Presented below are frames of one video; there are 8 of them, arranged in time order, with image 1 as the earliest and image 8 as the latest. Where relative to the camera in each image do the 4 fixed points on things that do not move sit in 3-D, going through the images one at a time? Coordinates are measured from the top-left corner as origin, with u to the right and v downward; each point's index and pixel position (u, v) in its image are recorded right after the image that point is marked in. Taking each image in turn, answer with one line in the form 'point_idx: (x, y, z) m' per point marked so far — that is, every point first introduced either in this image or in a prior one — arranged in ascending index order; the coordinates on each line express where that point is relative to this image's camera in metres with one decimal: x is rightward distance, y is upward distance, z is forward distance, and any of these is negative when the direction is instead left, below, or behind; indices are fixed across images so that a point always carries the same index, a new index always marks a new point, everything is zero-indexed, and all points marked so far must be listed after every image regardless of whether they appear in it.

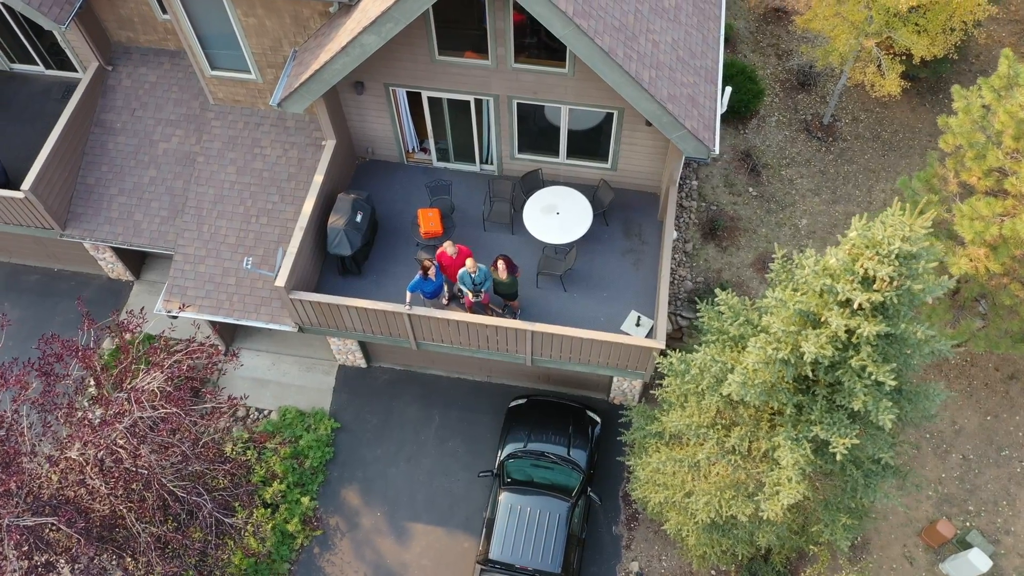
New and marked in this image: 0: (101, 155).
0: (-7.0, +2.3, +14.0) m
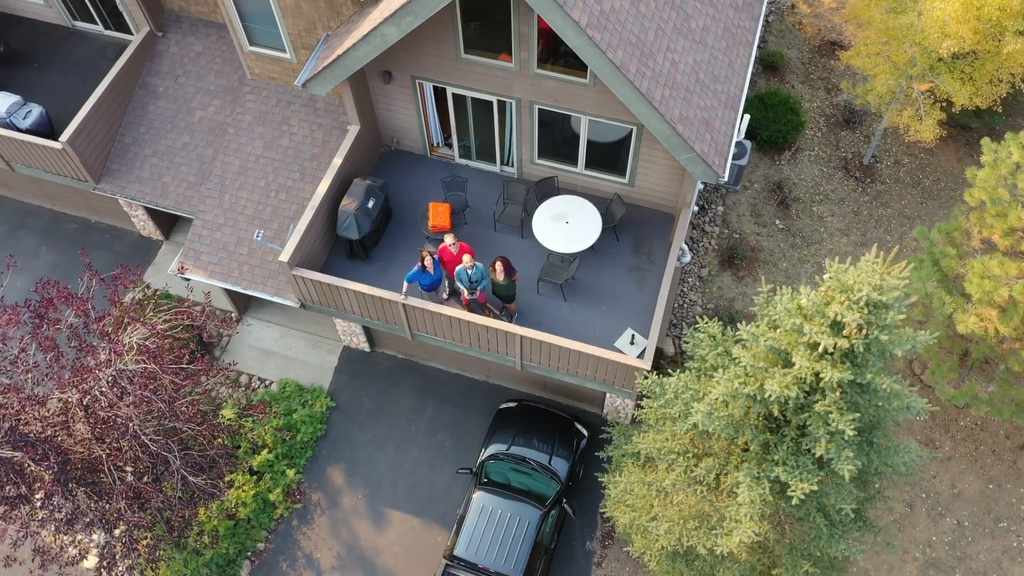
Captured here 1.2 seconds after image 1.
0: (-6.6, +3.0, +14.5) m
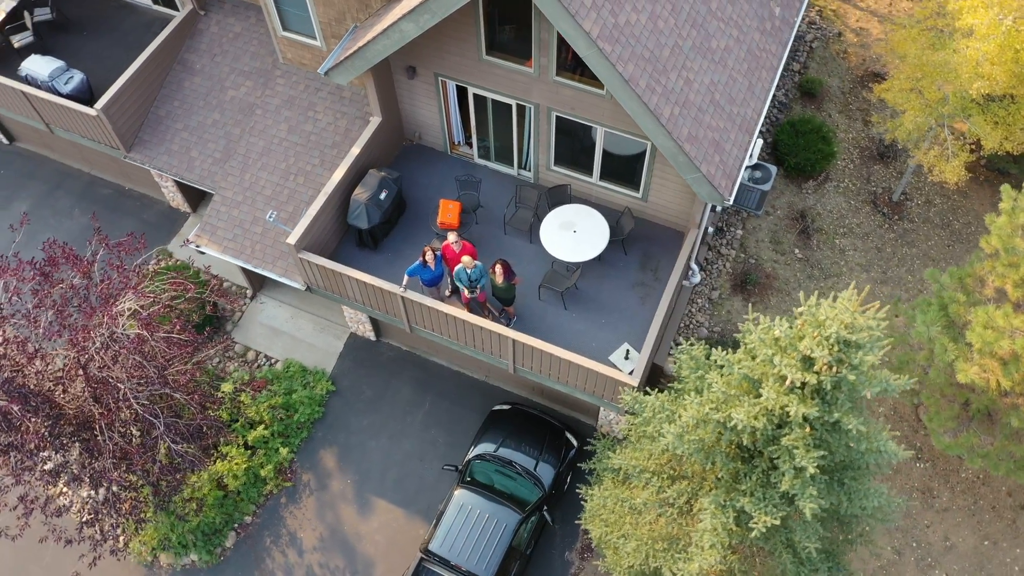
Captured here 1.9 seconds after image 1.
0: (-6.1, +3.6, +15.0) m
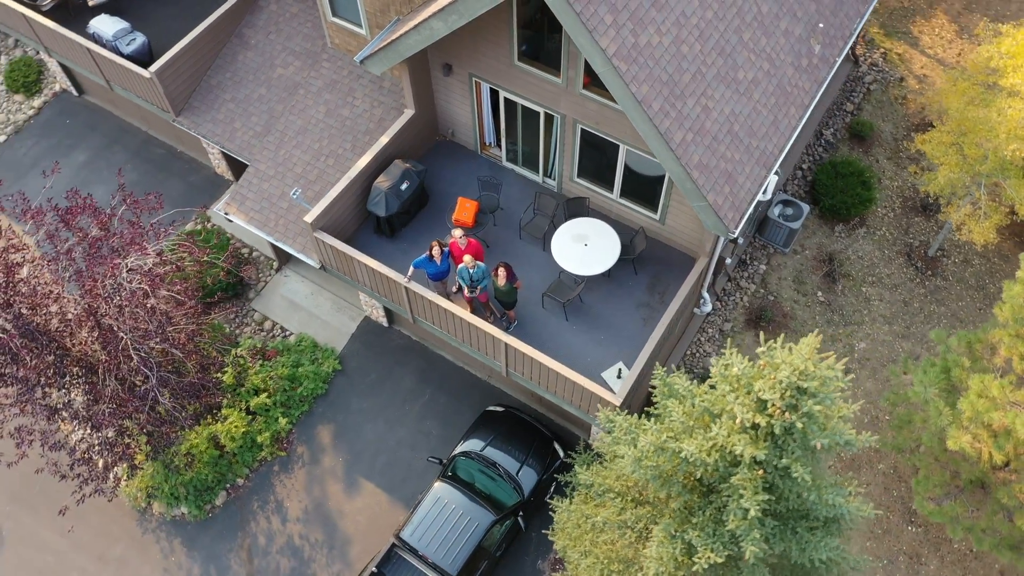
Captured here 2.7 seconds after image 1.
0: (-5.4, +4.3, +15.6) m
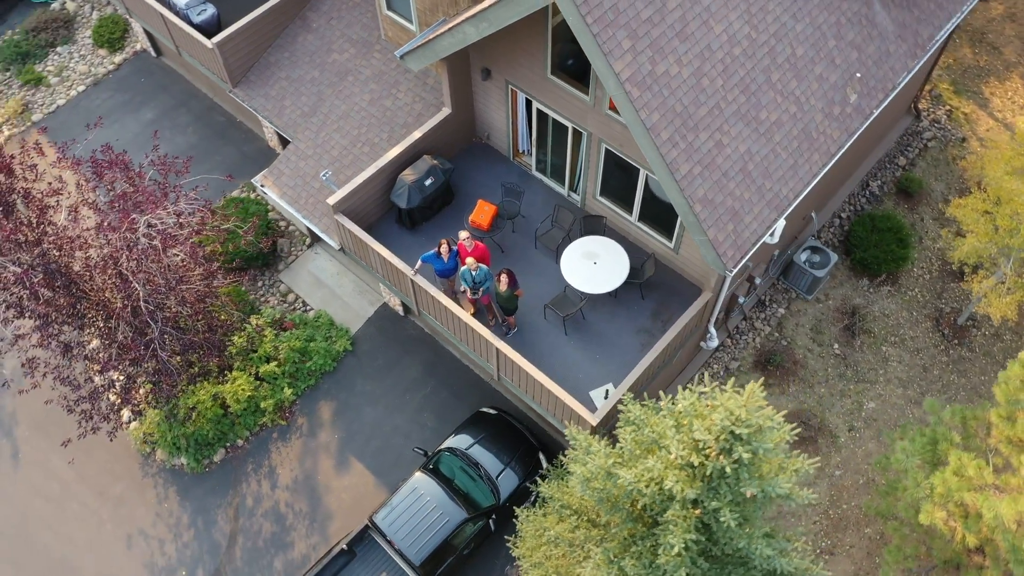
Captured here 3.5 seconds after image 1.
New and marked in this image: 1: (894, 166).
0: (-4.4, +4.8, +16.2) m
1: (+7.9, +2.5, +17.0) m
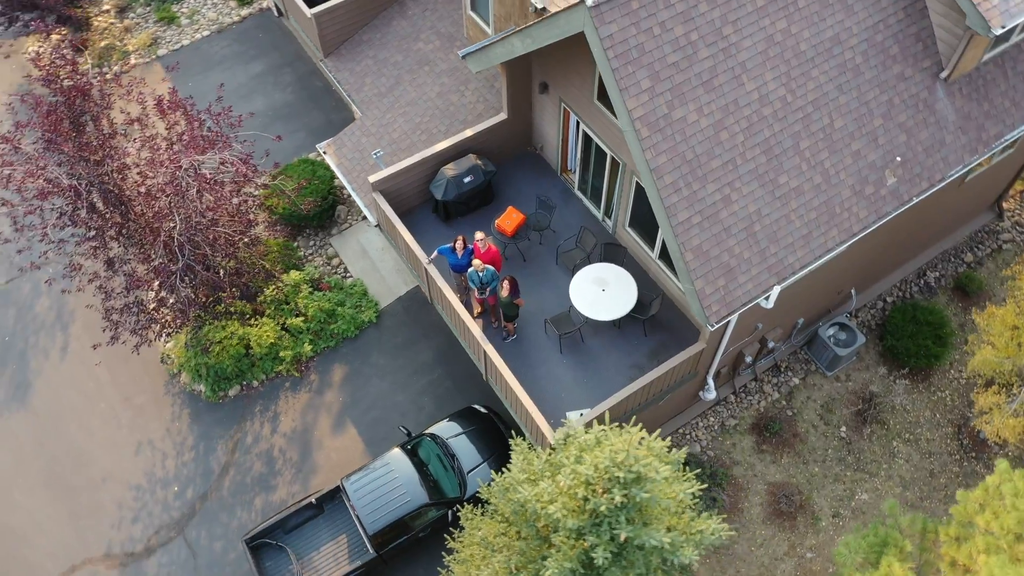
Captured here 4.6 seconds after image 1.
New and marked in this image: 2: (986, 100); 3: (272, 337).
0: (-2.7, +5.5, +17.1) m
1: (+8.9, +0.5, +16.2) m
2: (+7.1, +2.8, +12.2) m
3: (-4.8, -1.0, +16.2) m
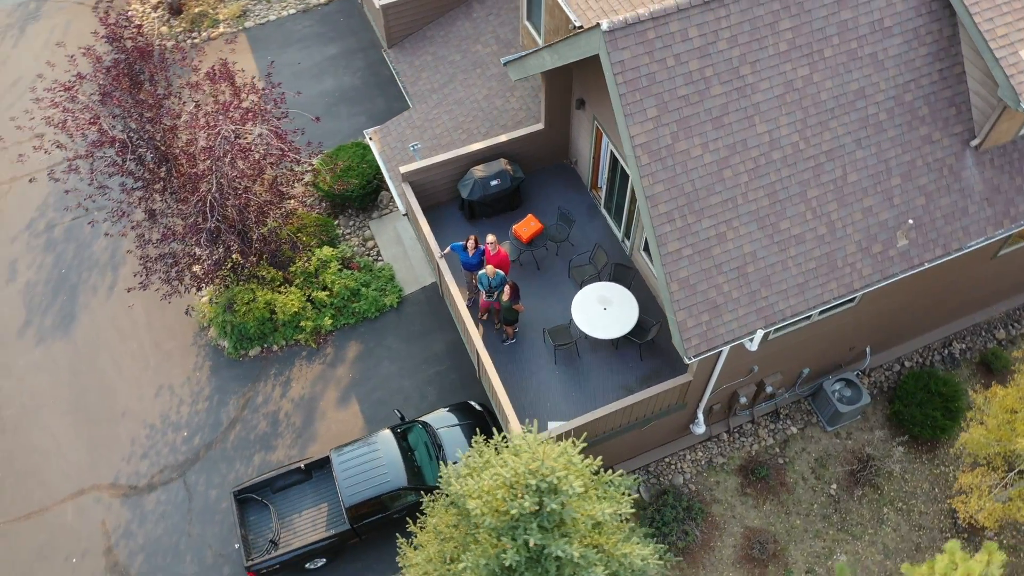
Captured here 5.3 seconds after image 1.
0: (-1.4, +5.7, +17.6) m
1: (+9.1, -0.9, +15.7) m
2: (+7.3, +1.6, +11.8) m
3: (-4.5, -0.4, +16.9) m
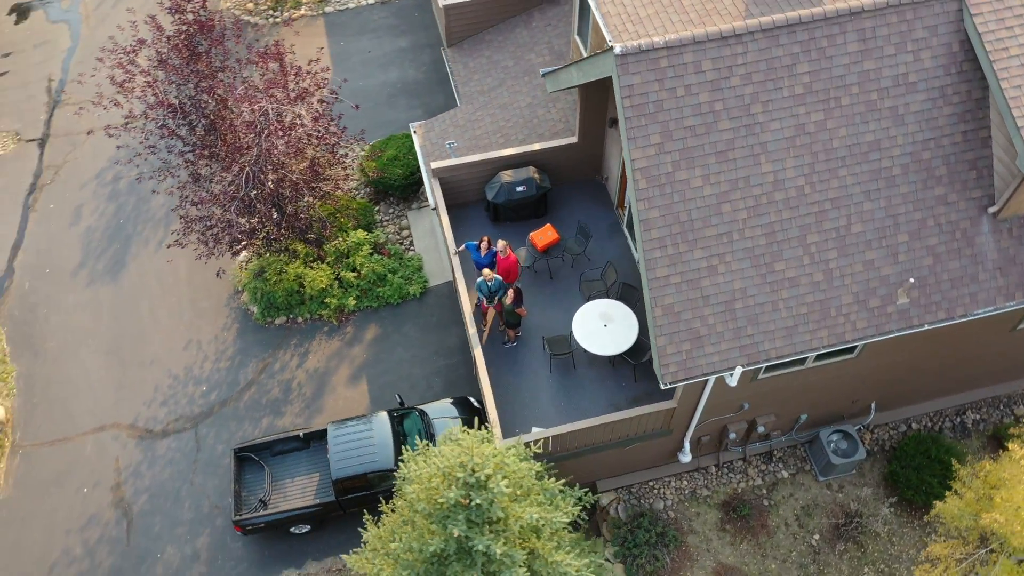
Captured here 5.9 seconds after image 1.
0: (-0.1, +5.7, +18.1) m
1: (+9.2, -2.3, +15.2) m
2: (+7.4, +0.6, +11.5) m
3: (-4.1, +0.1, +17.7) m
